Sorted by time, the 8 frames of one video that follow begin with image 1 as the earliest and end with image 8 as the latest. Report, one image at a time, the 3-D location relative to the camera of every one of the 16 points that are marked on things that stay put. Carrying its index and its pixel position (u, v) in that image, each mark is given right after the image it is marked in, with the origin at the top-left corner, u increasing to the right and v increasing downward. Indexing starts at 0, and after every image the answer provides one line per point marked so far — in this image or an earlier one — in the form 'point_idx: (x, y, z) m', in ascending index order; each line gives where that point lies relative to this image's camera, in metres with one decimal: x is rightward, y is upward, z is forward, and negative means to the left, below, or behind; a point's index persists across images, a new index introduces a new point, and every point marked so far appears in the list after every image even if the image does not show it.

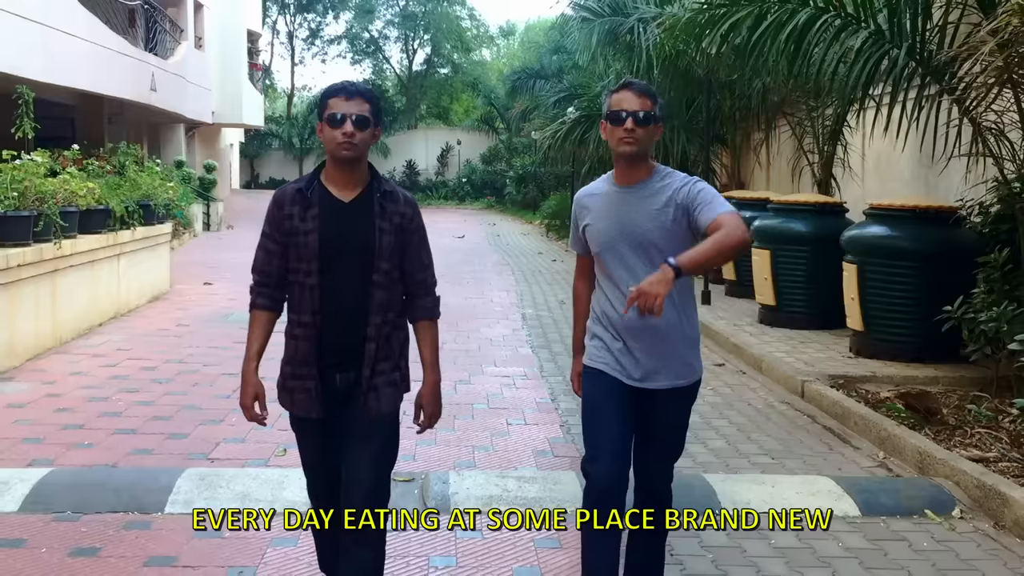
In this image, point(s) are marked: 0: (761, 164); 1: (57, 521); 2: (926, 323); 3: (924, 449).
0: (+3.5, +1.8, +13.3) m
1: (-1.9, -1.0, +3.9) m
2: (+3.0, -0.3, +6.9) m
3: (+2.1, -0.8, +4.8) m
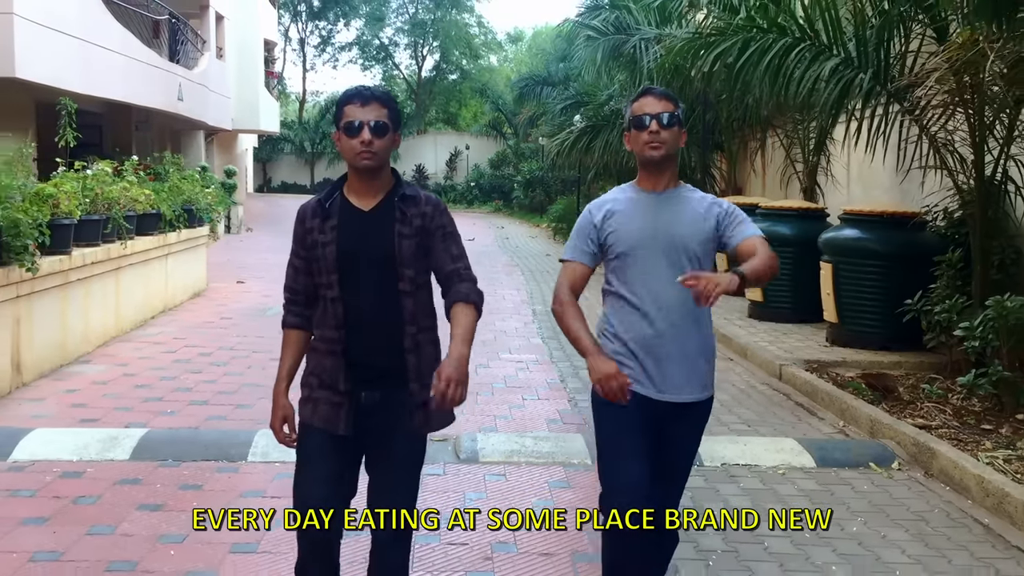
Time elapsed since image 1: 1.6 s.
0: (+3.7, +1.8, +14.2) m
1: (-1.8, -0.9, +4.8) m
2: (+3.1, -0.2, +7.8) m
3: (+2.2, -0.8, +5.7) m
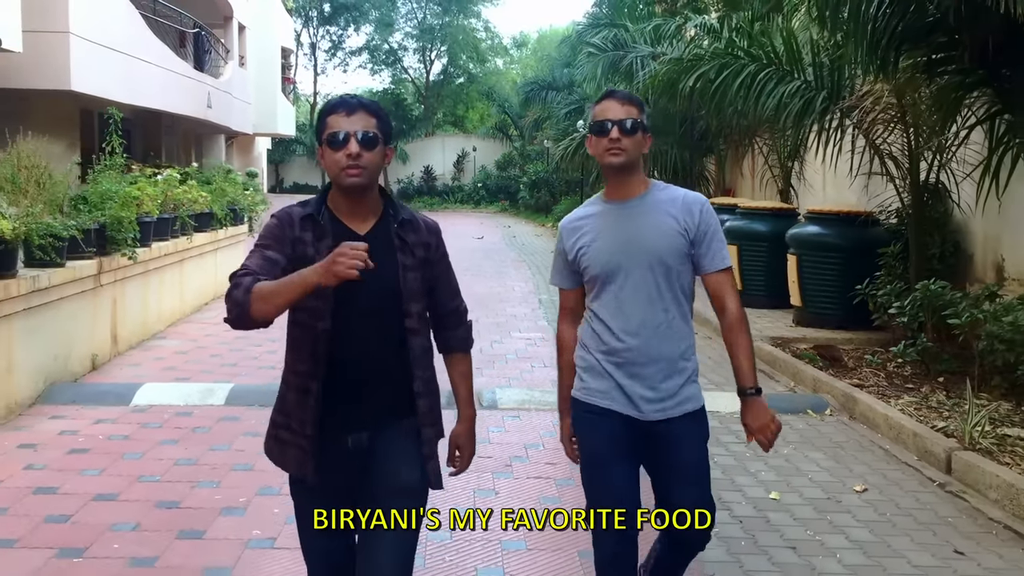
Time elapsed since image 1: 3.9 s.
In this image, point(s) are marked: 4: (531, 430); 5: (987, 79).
0: (+3.8, +1.9, +15.6) m
1: (-1.7, -0.8, +6.1) m
2: (+3.2, -0.1, +9.1) m
3: (+2.3, -0.7, +7.0) m
4: (+0.1, -0.9, +5.9) m
5: (+2.7, +1.2, +5.3) m
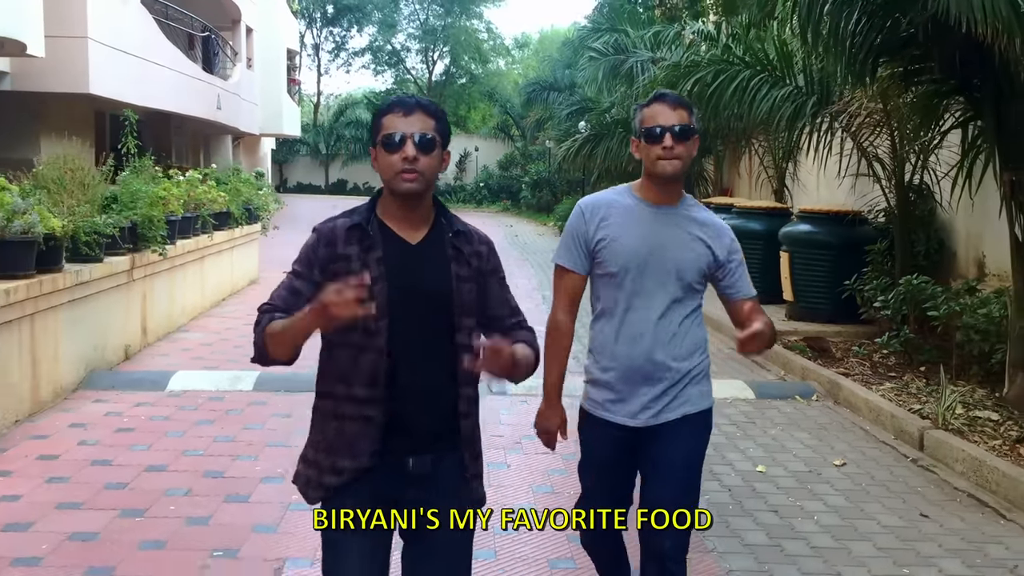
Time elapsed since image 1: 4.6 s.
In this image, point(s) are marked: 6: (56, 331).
0: (+3.9, +1.9, +16.0) m
1: (-1.6, -0.7, +6.6) m
2: (+3.3, -0.1, +9.5) m
3: (+2.3, -0.6, +7.5) m
4: (+0.2, -0.9, +6.4) m
5: (+2.7, +1.2, +5.8) m
6: (-3.0, -0.3, +6.2) m
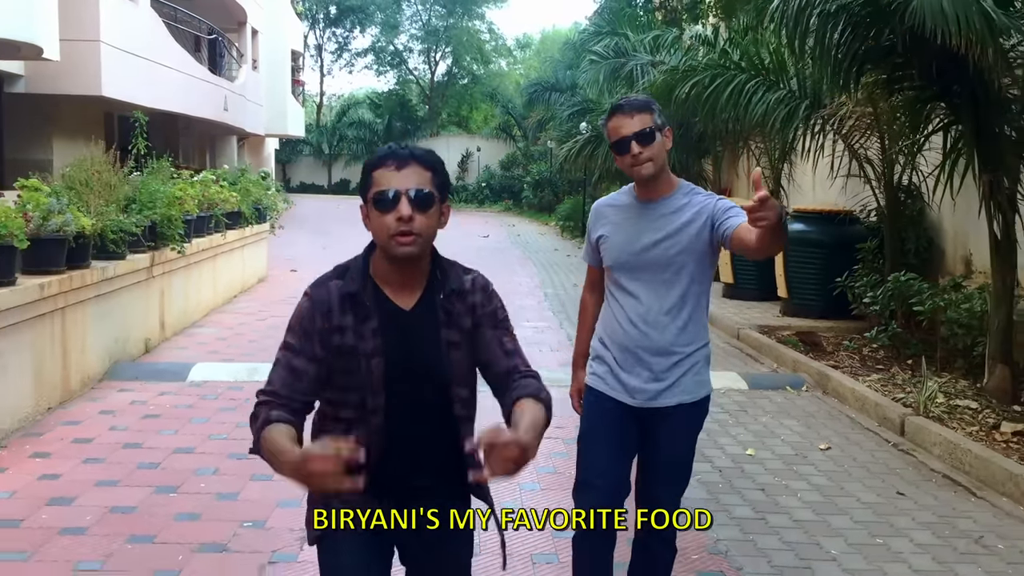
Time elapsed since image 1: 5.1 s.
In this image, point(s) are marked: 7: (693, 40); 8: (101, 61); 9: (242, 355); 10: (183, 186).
0: (+3.9, +2.0, +16.3) m
1: (-1.6, -0.7, +6.9) m
2: (+3.3, 0.0, +9.9) m
3: (+2.4, -0.6, +7.8) m
4: (+0.2, -0.8, +6.7) m
5: (+2.8, +1.3, +6.1) m
6: (-3.0, -0.2, +6.6) m
7: (+2.4, +3.3, +12.5) m
8: (-5.3, +2.9, +12.2) m
9: (-2.3, -0.6, +8.2) m
10: (-3.4, +1.0, +9.6) m
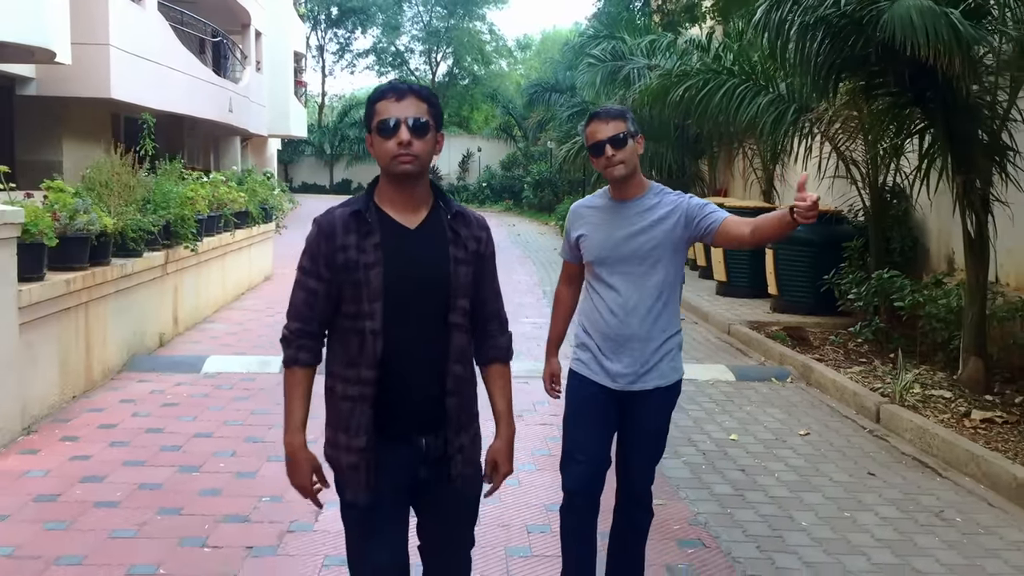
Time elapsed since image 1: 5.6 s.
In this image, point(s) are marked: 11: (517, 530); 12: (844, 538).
0: (+3.9, +2.0, +16.7) m
1: (-1.6, -0.7, +7.3) m
2: (+3.3, 0.0, +10.2) m
3: (+2.3, -0.6, +8.2) m
4: (+0.2, -0.8, +7.1) m
5: (+2.8, +1.3, +6.5) m
6: (-3.0, -0.2, +6.9) m
7: (+2.4, +3.3, +12.9) m
8: (-5.3, +3.0, +12.5) m
9: (-2.4, -0.5, +8.5) m
10: (-3.4, +1.1, +10.0) m
11: (0.0, -1.1, +4.2) m
12: (+1.5, -1.1, +4.2) m
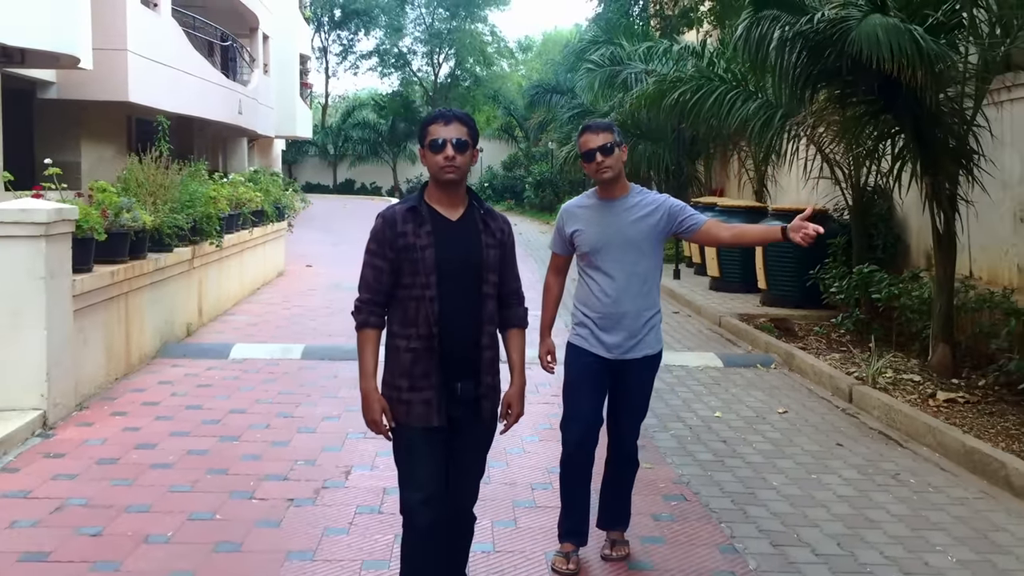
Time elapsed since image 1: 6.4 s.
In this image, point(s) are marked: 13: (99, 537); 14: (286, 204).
0: (+4.0, +2.1, +17.3) m
1: (-1.6, -0.6, +7.9) m
2: (+3.3, 0.0, +10.8) m
3: (+2.4, -0.5, +8.8) m
4: (+0.2, -0.7, +7.7) m
5: (+2.8, +1.3, +7.0) m
6: (-3.0, -0.2, +7.5) m
7: (+2.5, +3.4, +13.5) m
8: (-5.3, +3.0, +13.1) m
9: (-2.3, -0.5, +9.1) m
10: (-3.3, +1.1, +10.6) m
11: (+0.1, -1.0, +4.8) m
12: (+1.5, -1.1, +4.8) m
13: (-1.7, -1.1, +4.0) m
14: (-3.6, +1.4, +15.1) m
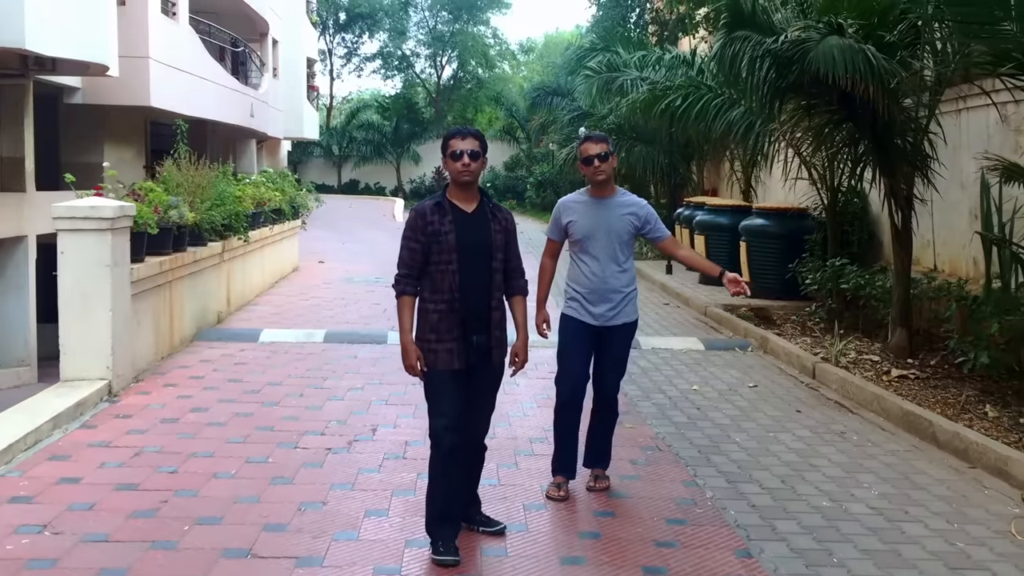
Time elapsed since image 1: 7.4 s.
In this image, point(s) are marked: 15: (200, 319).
0: (+4.0, +2.2, +18.2) m
1: (-1.6, -0.5, +8.8) m
2: (+3.3, +0.1, +11.7) m
3: (+2.4, -0.4, +9.6) m
4: (+0.2, -0.6, +8.6) m
5: (+2.8, +1.4, +7.9) m
6: (-2.9, -0.1, +8.4) m
7: (+2.5, +3.5, +14.4) m
8: (-5.2, +3.1, +14.0) m
9: (-2.3, -0.4, +10.0) m
10: (-3.3, +1.2, +11.4) m
11: (+0.1, -0.9, +5.7) m
12: (+1.5, -1.0, +5.7) m
13: (-1.7, -1.0, +4.9) m
14: (-3.6, +1.4, +16.0) m
15: (-3.0, -0.3, +9.1) m
